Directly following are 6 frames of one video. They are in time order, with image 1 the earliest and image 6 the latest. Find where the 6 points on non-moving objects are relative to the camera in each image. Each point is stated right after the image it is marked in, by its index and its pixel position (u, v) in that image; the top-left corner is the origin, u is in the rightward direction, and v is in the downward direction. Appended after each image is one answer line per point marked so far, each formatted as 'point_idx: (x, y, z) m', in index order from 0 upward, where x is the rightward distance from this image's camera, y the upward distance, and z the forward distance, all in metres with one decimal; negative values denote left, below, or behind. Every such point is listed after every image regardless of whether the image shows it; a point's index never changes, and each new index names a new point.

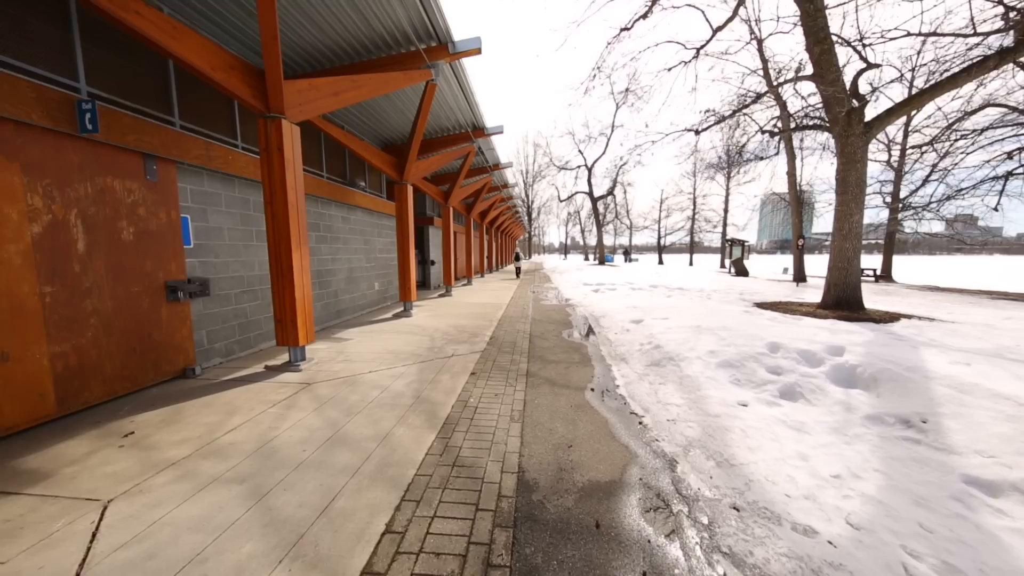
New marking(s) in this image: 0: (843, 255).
0: (+9.5, +1.0, +8.9) m
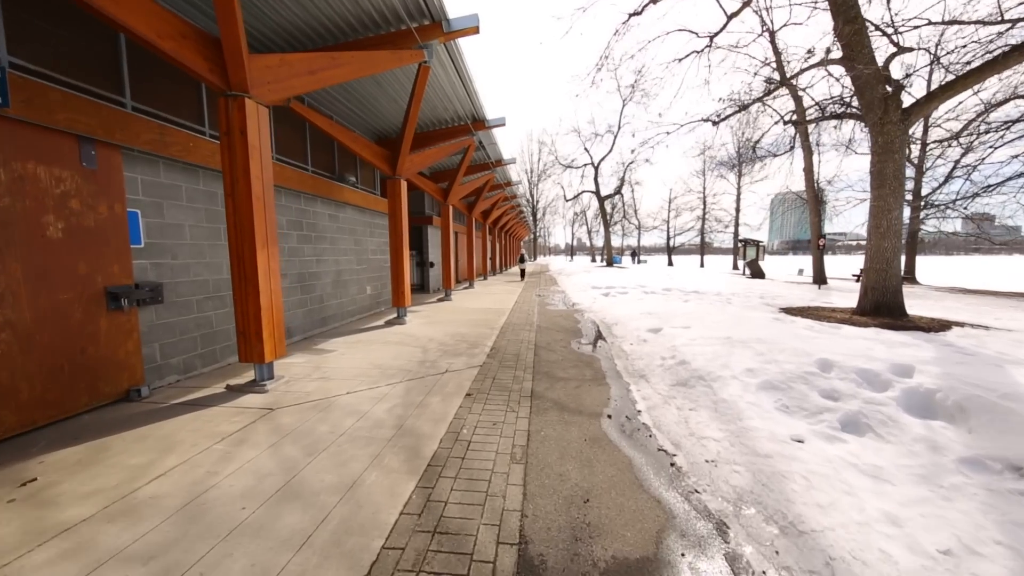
0: (+9.6, +0.9, +8.1) m
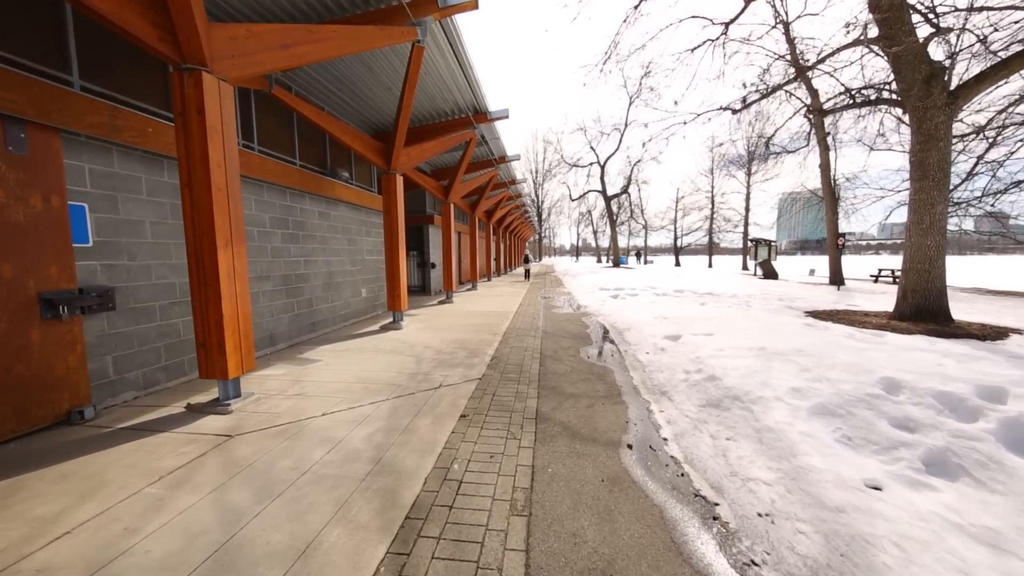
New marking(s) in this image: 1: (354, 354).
0: (+9.7, +0.8, +7.3) m
1: (-3.0, -1.3, +6.0) m
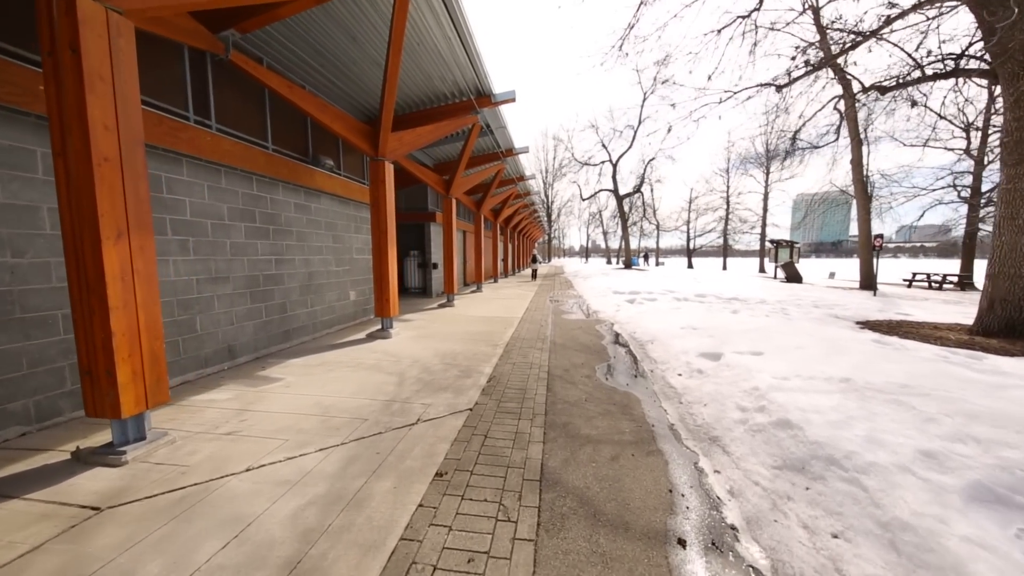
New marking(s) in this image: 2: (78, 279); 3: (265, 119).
0: (+9.8, +0.6, +6.0) m
1: (-3.0, -1.3, +5.0) m
2: (-3.6, +0.1, +2.6) m
3: (-4.6, +3.2, +5.8) m
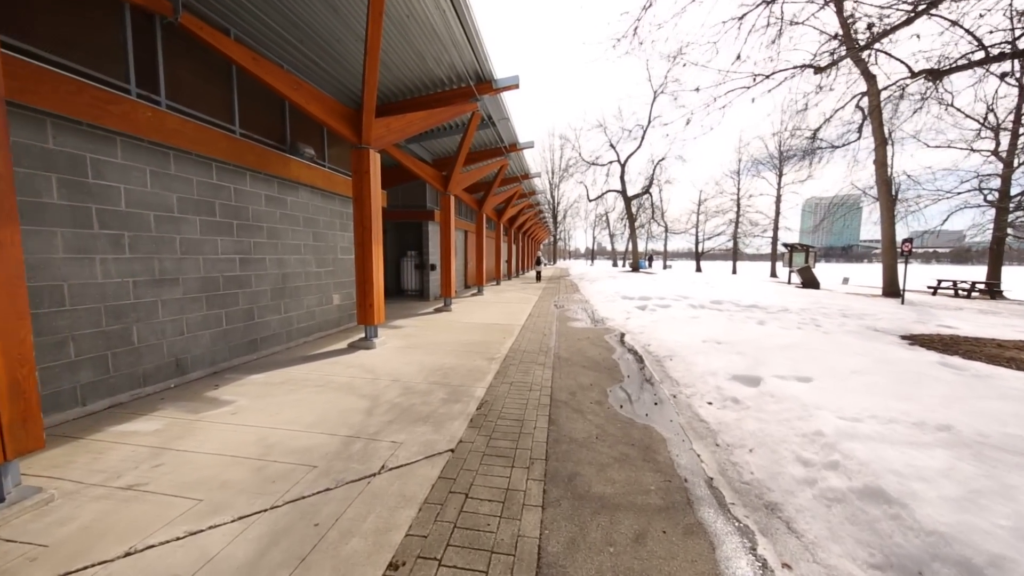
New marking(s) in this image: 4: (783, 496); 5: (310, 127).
0: (+9.7, +0.4, +5.0) m
1: (-3.1, -1.4, +4.2) m
2: (-3.7, 0.0, +1.9) m
3: (-4.6, +3.1, +5.1) m
4: (+2.2, -1.6, +2.5) m
5: (-4.3, +3.4, +6.5) m
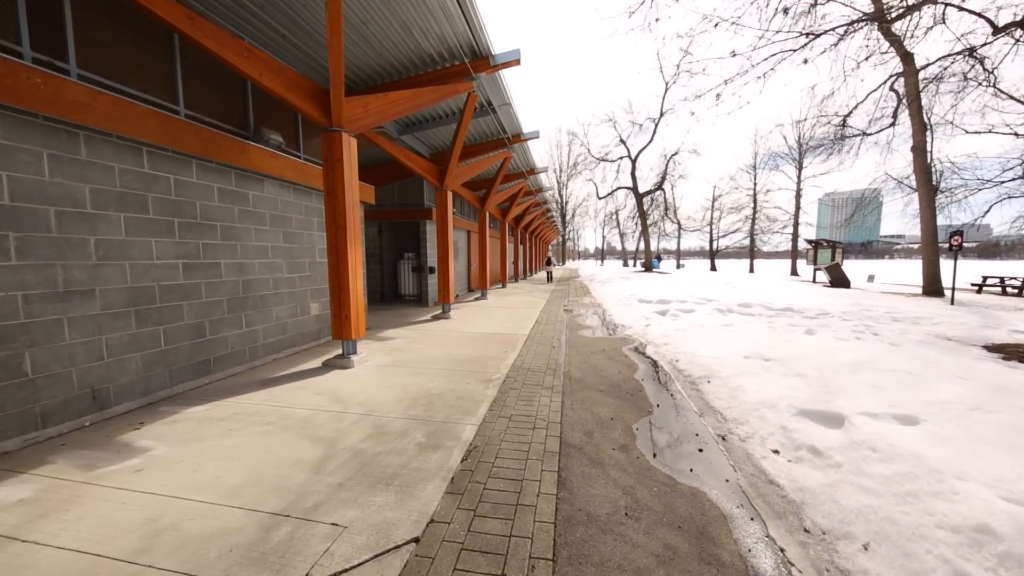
0: (+9.7, +0.4, +3.8) m
1: (-3.1, -1.6, +3.4) m
2: (-3.8, -0.1, +1.0) m
3: (-4.7, +3.0, +4.3) m
4: (+2.1, -1.7, +1.5) m
5: (-4.3, +3.2, +5.7) m
